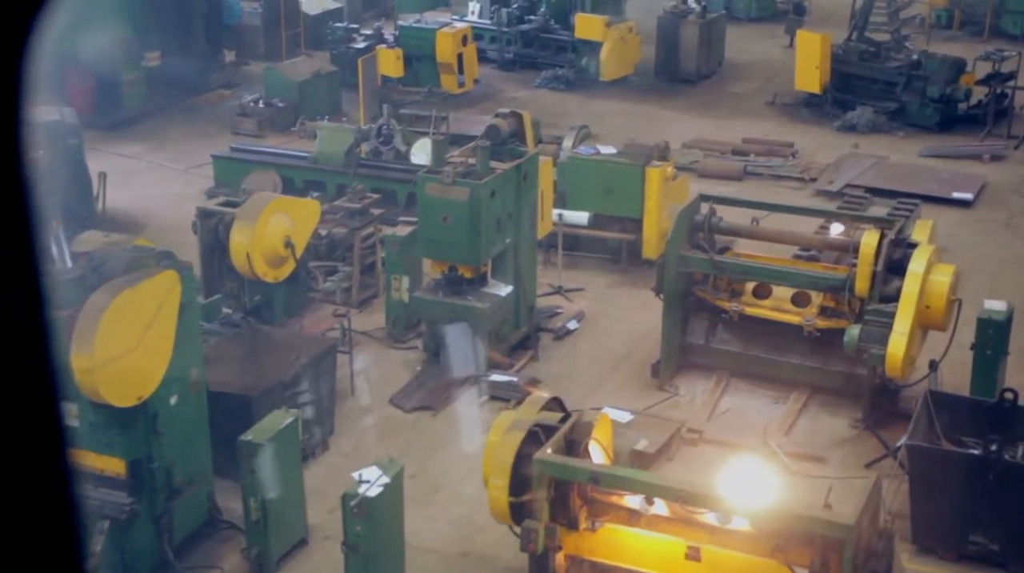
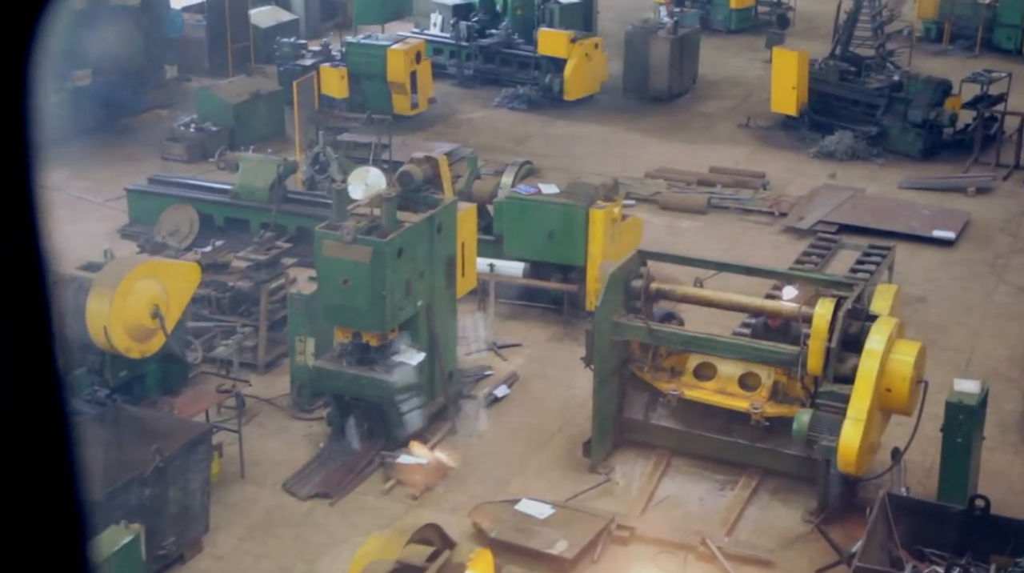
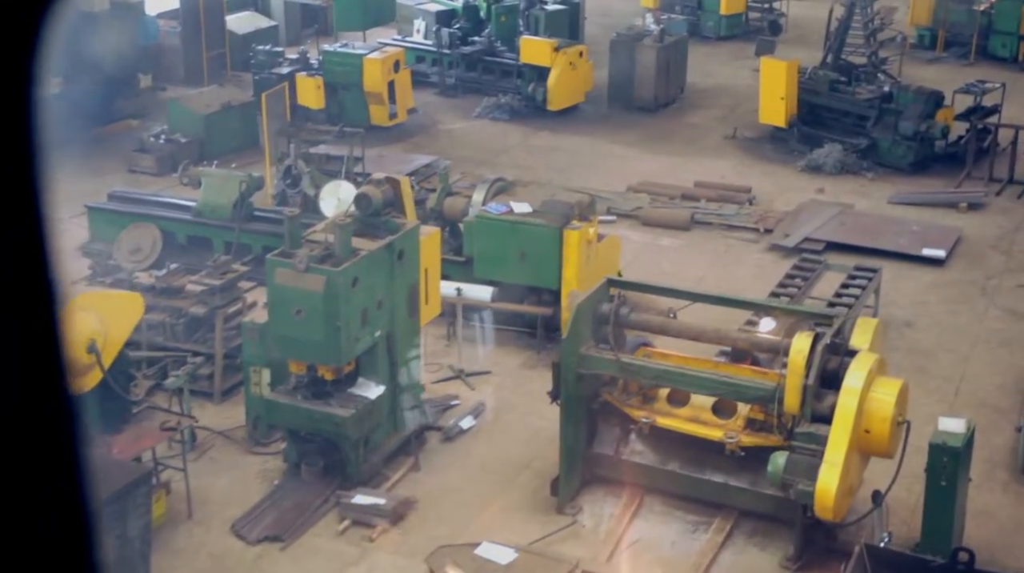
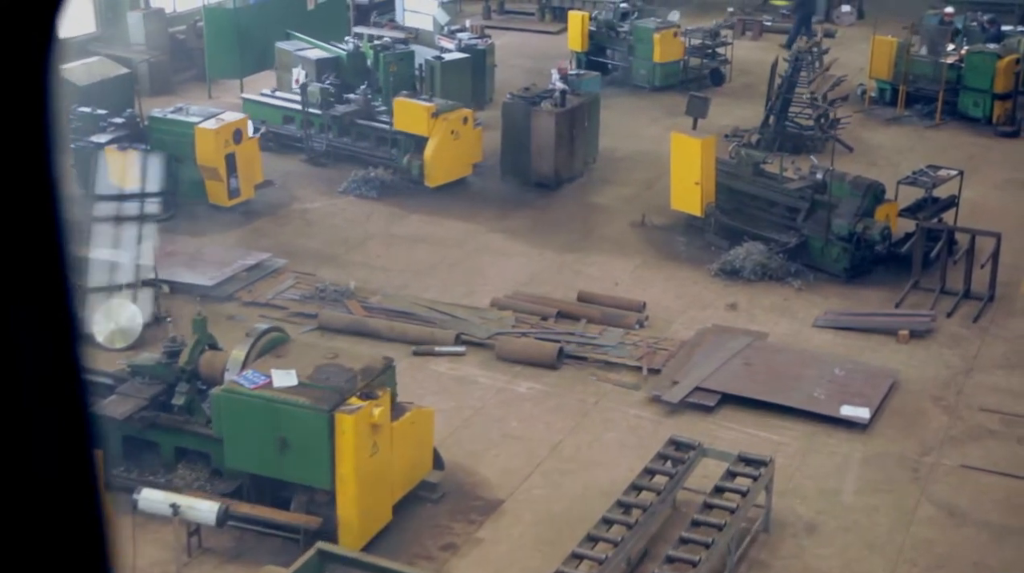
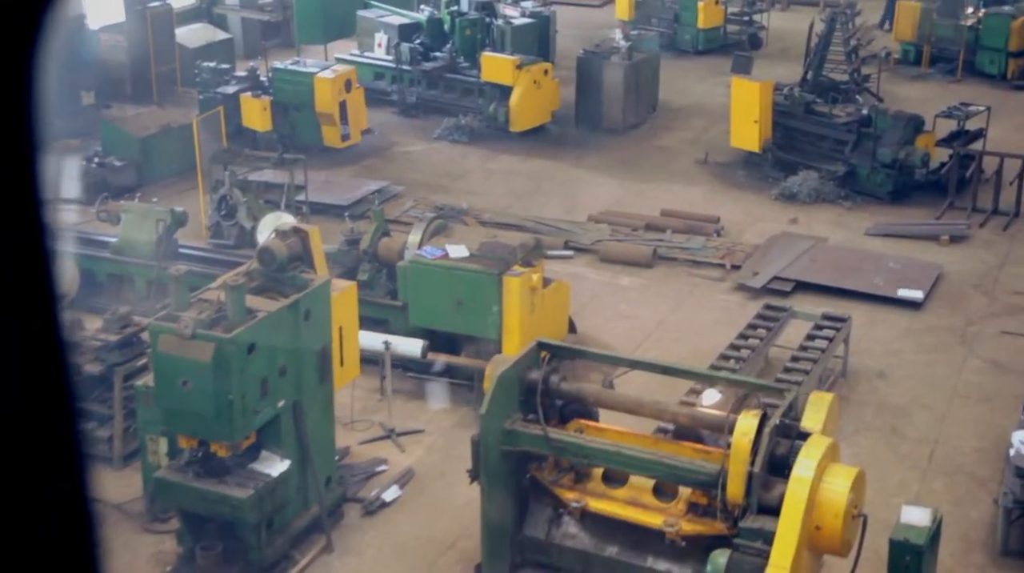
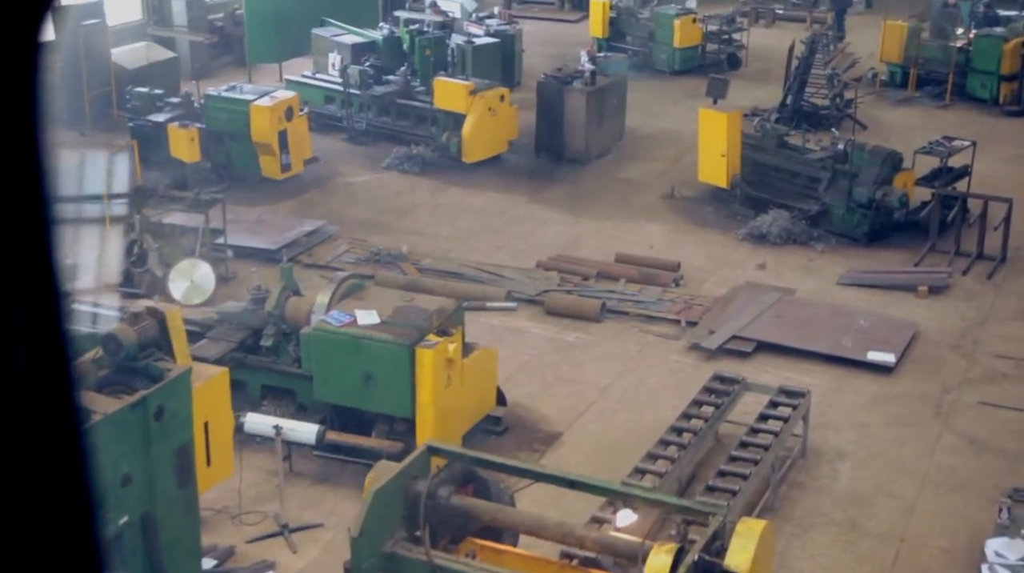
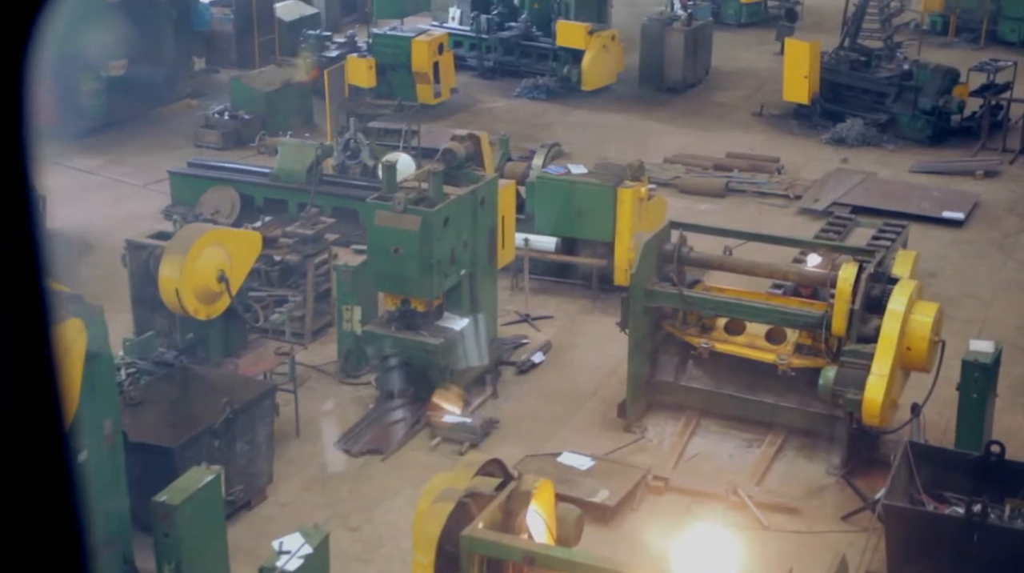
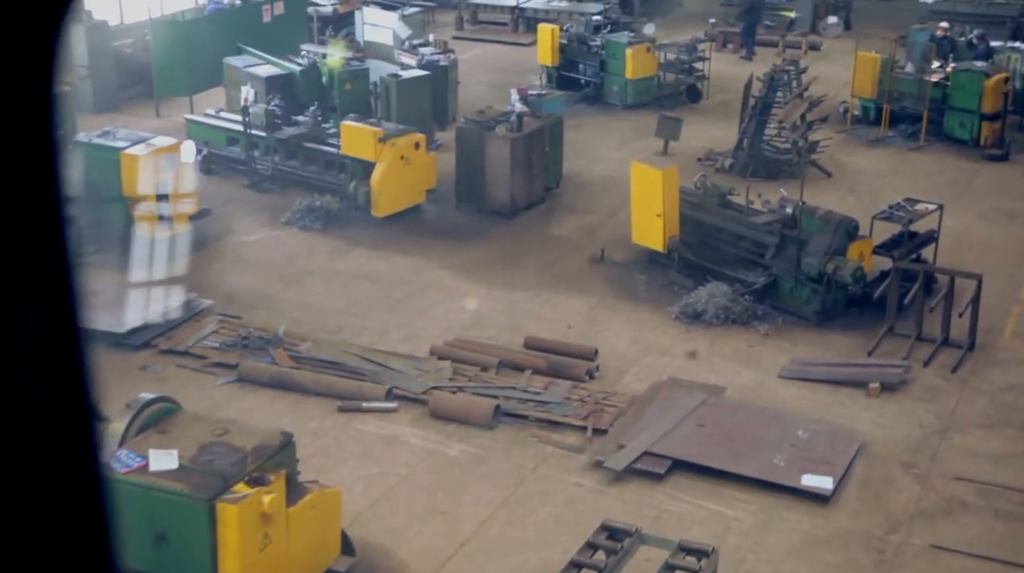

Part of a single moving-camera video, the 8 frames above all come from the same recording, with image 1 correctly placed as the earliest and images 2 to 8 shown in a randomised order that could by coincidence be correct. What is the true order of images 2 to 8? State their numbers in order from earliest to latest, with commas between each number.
7, 2, 3, 5, 6, 4, 8
